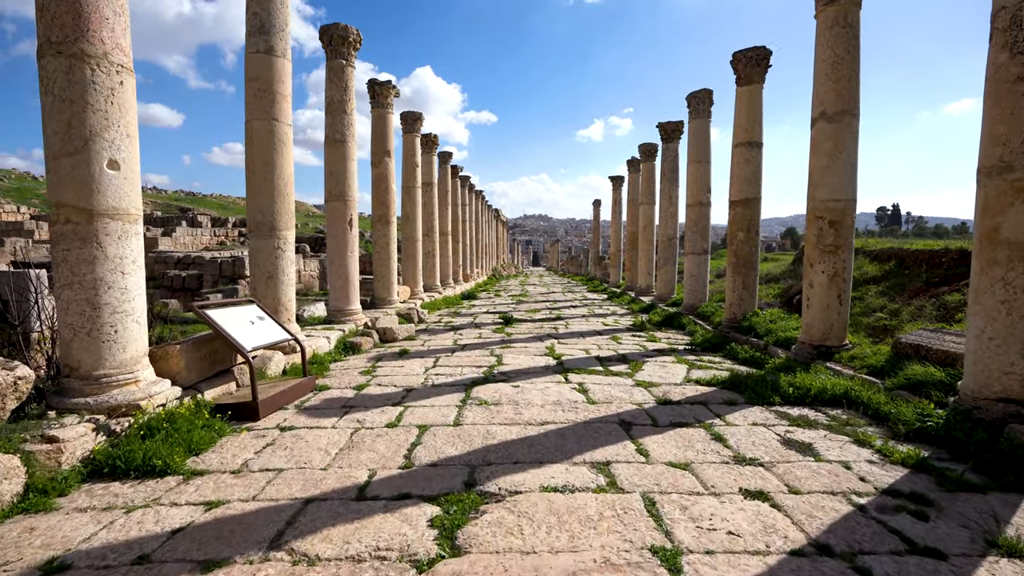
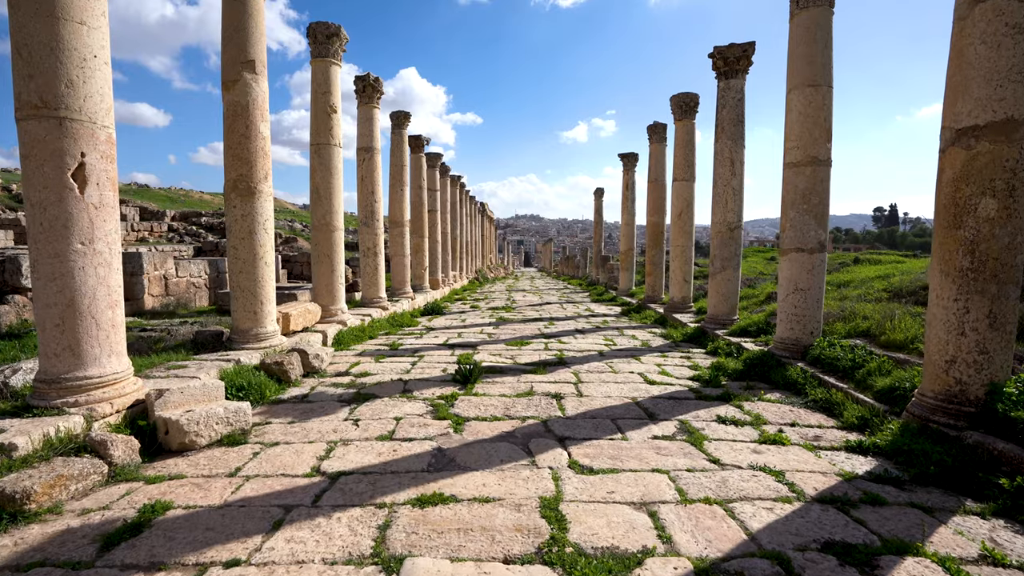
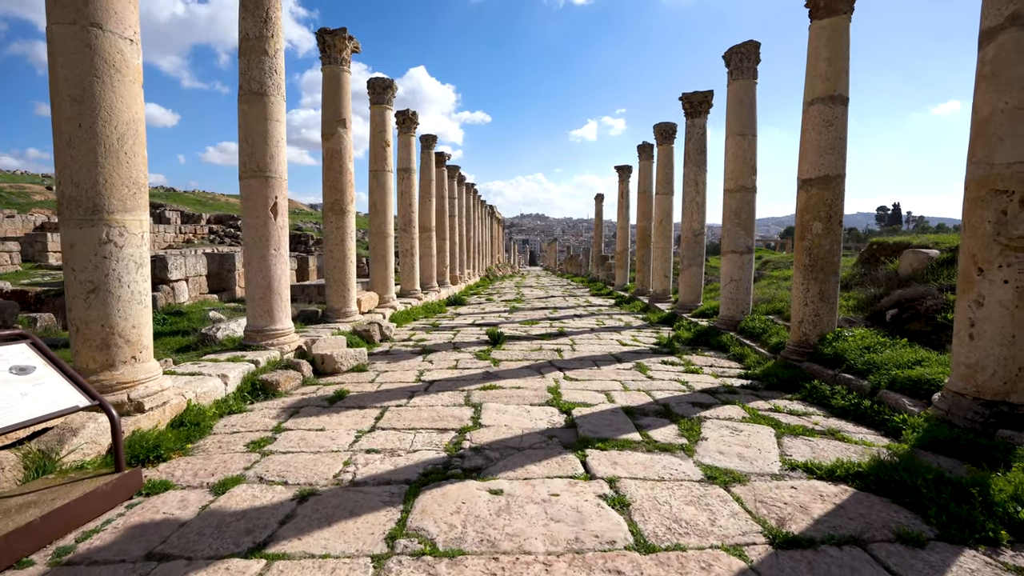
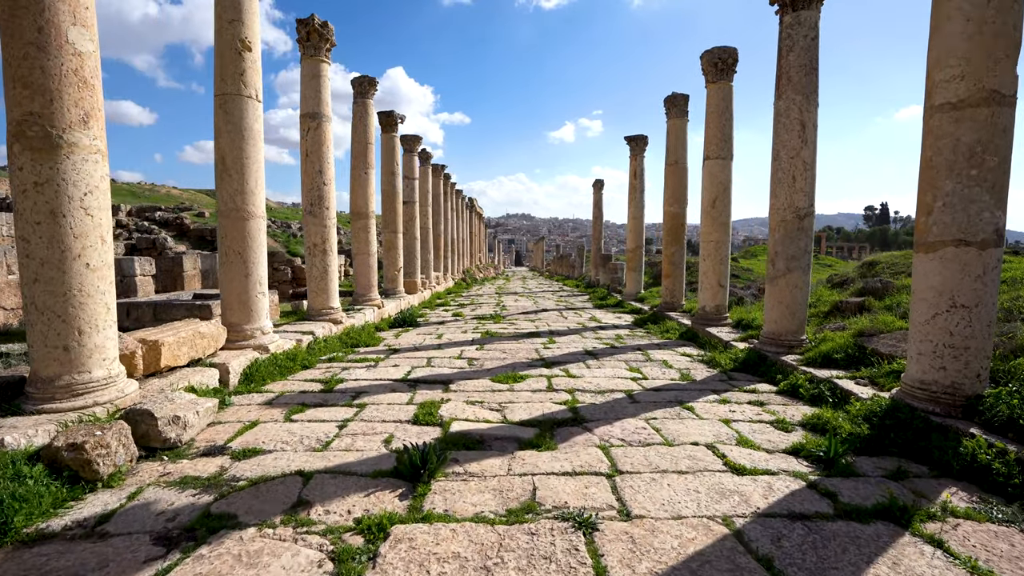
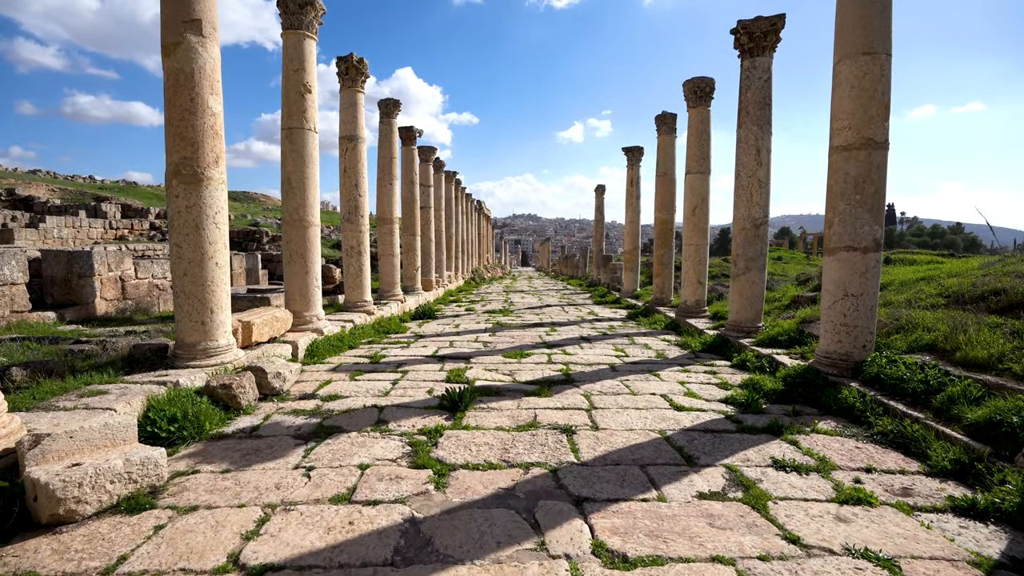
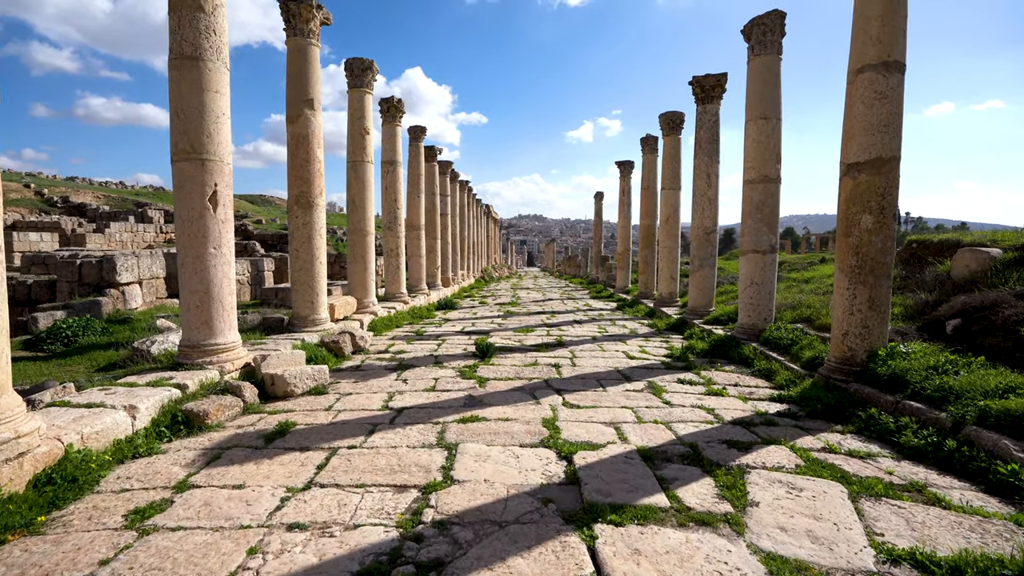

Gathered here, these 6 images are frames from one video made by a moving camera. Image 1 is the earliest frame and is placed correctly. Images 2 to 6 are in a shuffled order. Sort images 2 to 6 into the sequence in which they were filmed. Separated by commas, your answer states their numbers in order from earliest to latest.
3, 6, 2, 5, 4
